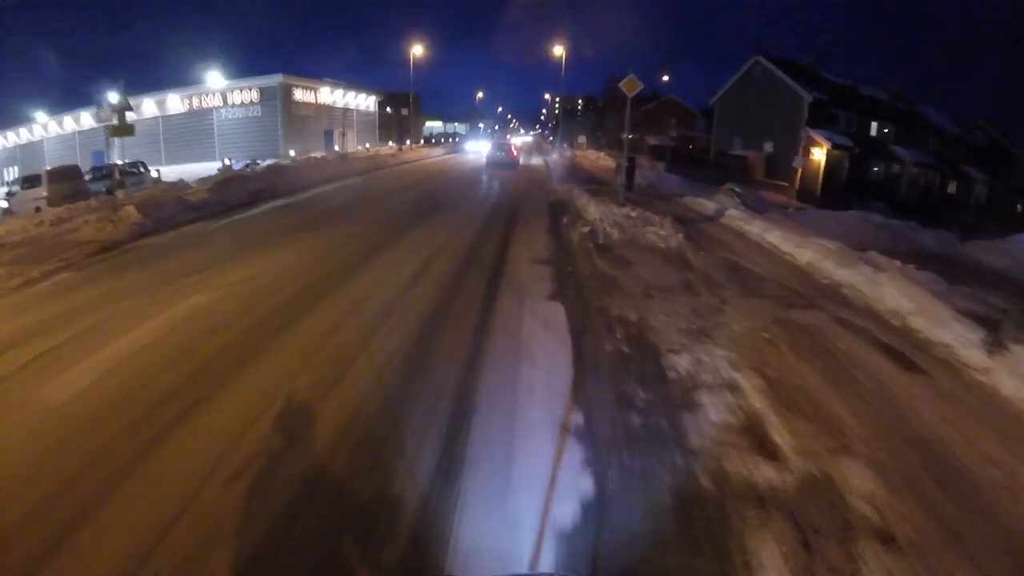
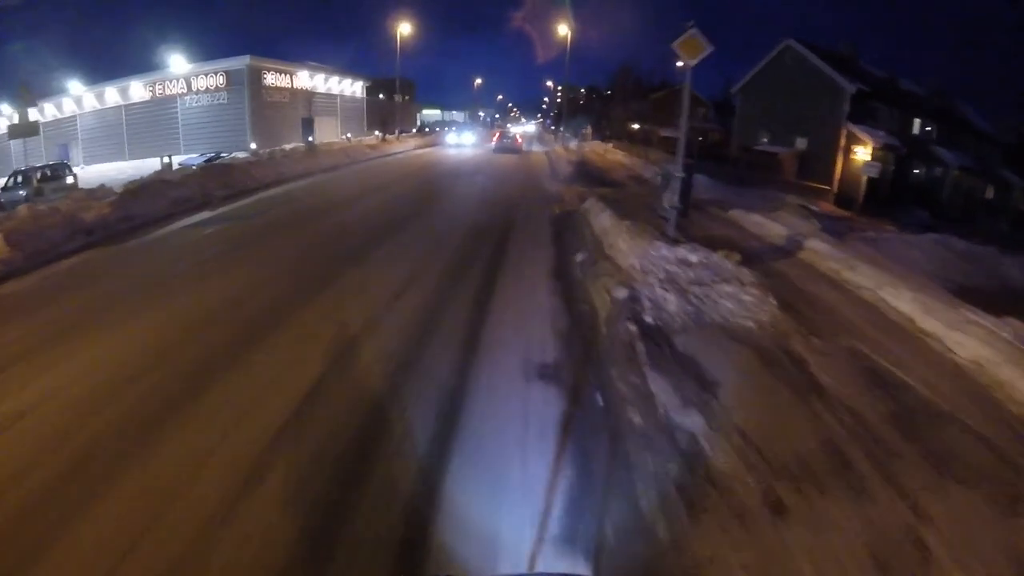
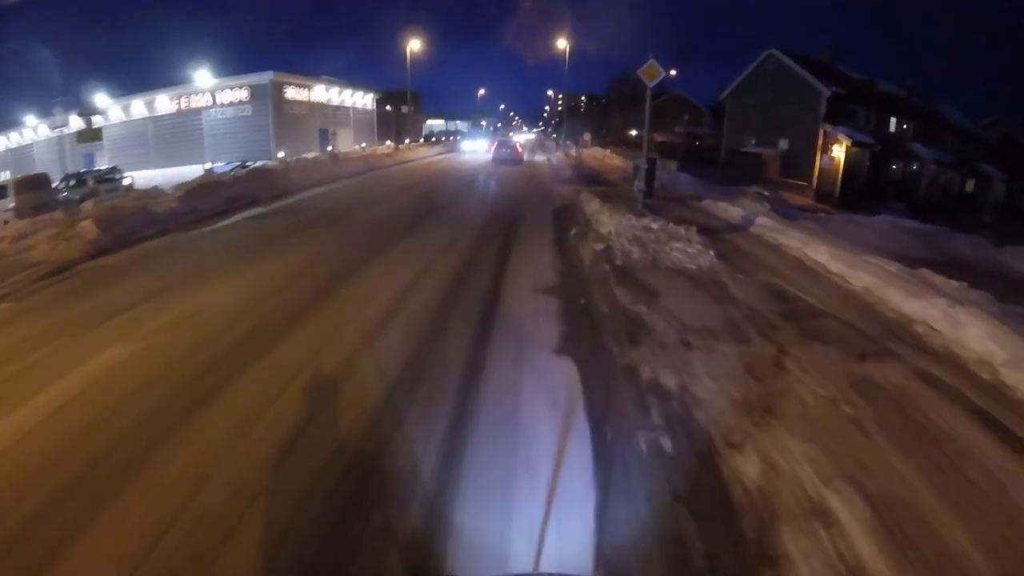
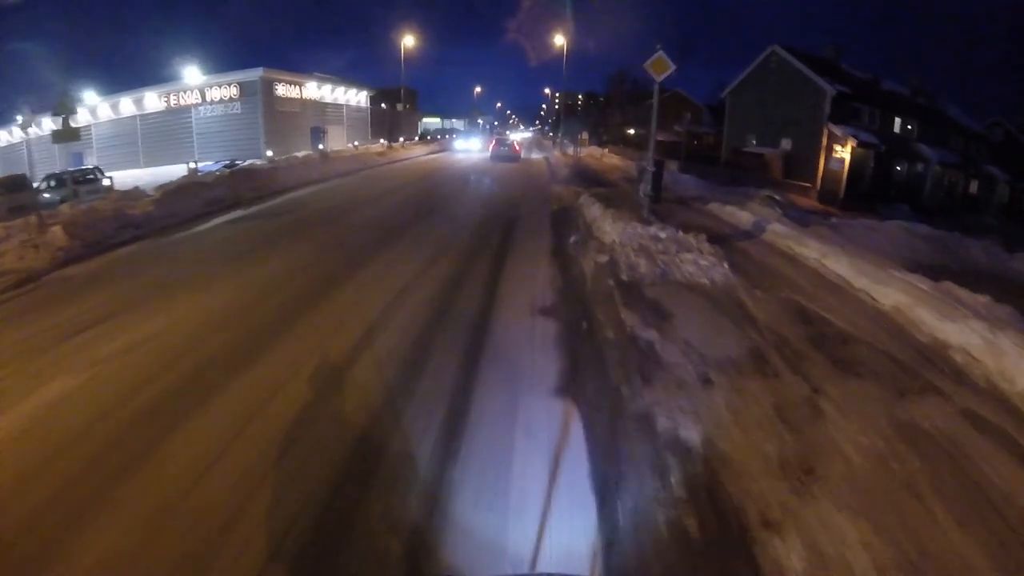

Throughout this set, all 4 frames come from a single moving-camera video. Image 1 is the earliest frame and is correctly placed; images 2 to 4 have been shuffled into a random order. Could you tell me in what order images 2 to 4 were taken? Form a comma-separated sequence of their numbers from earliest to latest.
3, 4, 2
